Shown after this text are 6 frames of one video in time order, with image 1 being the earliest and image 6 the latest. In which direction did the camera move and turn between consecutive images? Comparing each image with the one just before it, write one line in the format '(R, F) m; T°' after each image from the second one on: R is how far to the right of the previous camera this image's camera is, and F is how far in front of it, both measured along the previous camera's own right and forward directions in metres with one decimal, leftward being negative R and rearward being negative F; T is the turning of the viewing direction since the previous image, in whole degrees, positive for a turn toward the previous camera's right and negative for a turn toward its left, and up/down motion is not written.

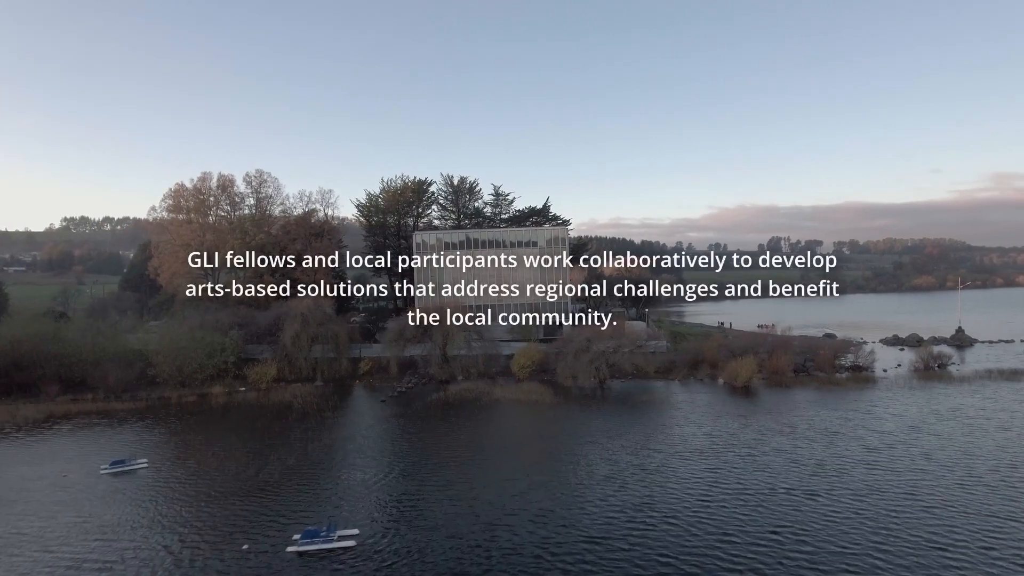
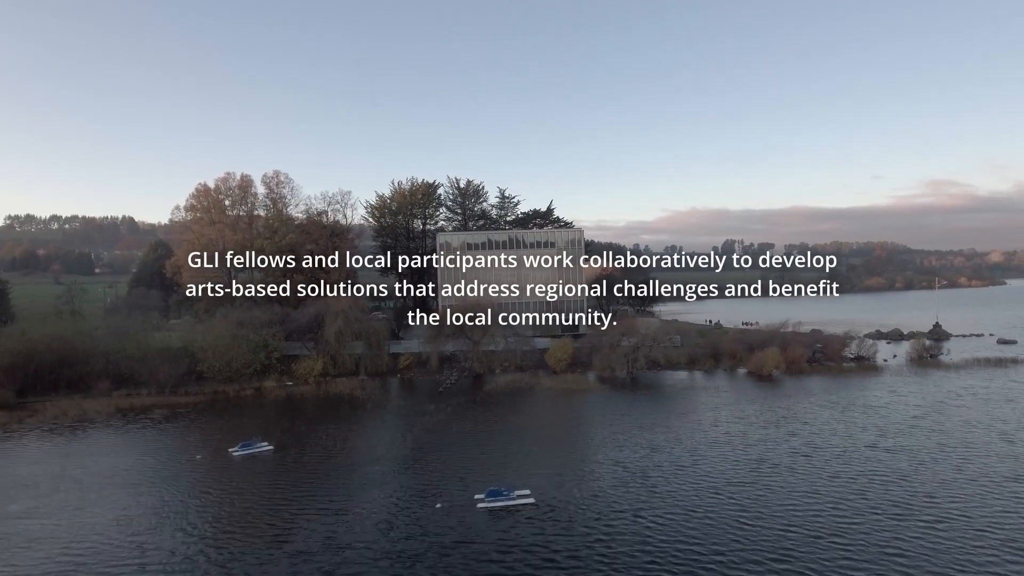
(-5.6, -2.6) m; +4°
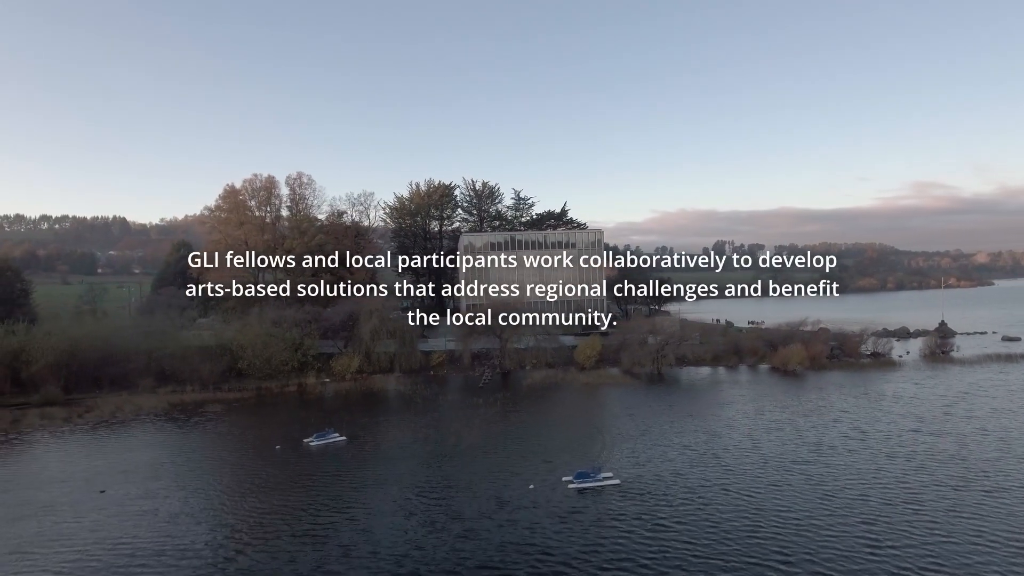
(-3.0, -1.5) m; +1°
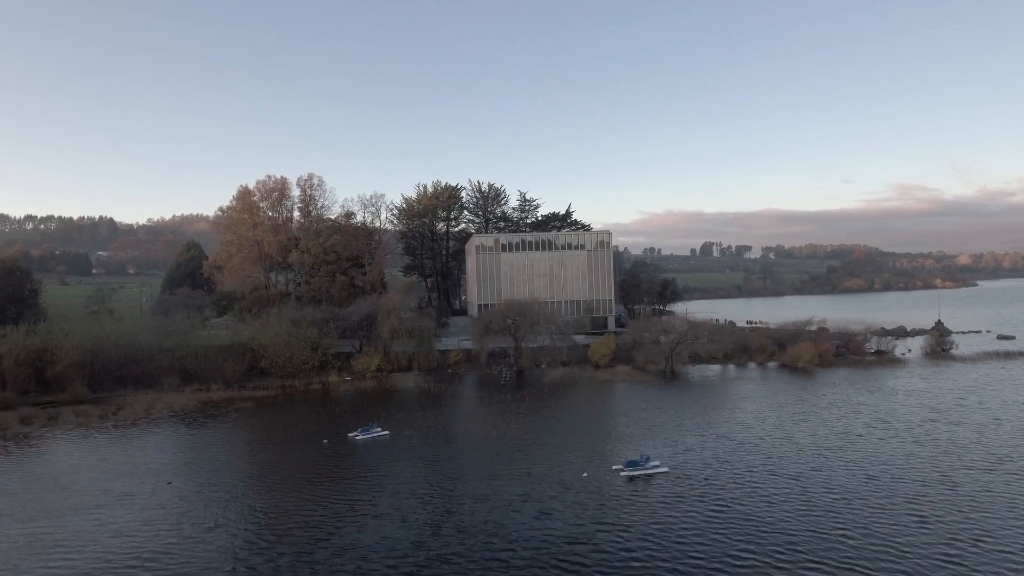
(-2.2, -1.1) m; +1°
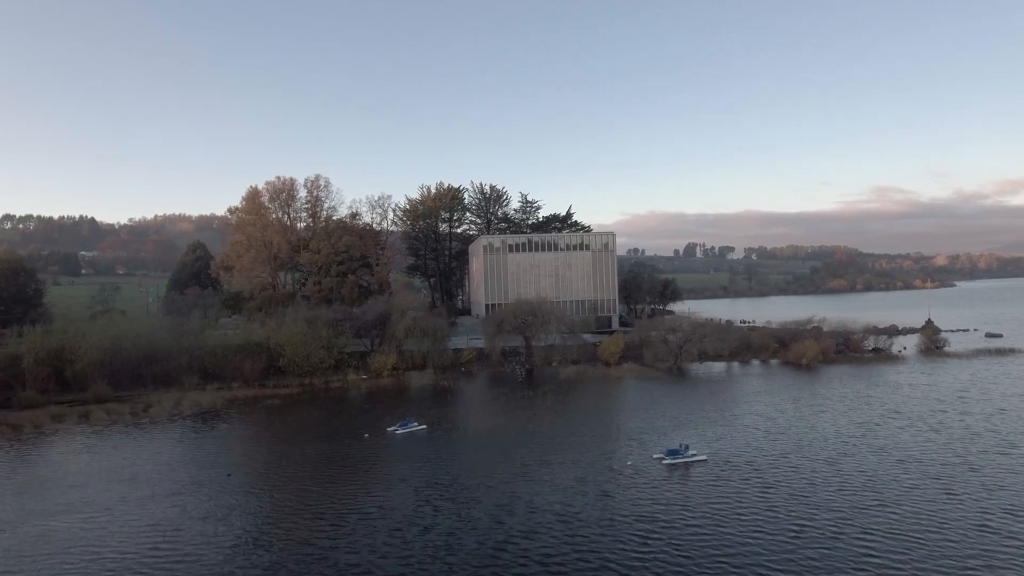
(-2.2, -1.1) m; +2°
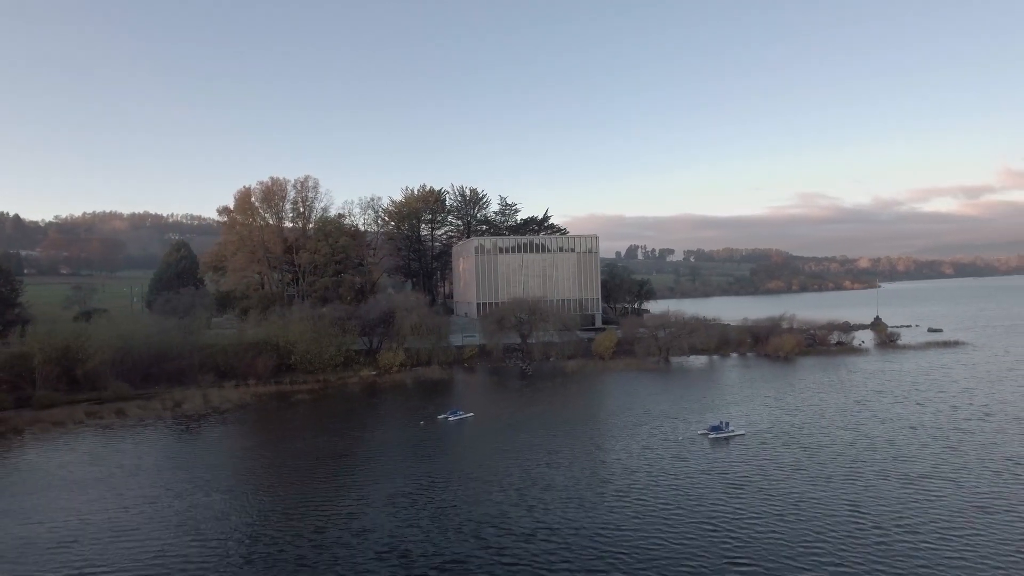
(-4.8, -2.5) m; +5°
